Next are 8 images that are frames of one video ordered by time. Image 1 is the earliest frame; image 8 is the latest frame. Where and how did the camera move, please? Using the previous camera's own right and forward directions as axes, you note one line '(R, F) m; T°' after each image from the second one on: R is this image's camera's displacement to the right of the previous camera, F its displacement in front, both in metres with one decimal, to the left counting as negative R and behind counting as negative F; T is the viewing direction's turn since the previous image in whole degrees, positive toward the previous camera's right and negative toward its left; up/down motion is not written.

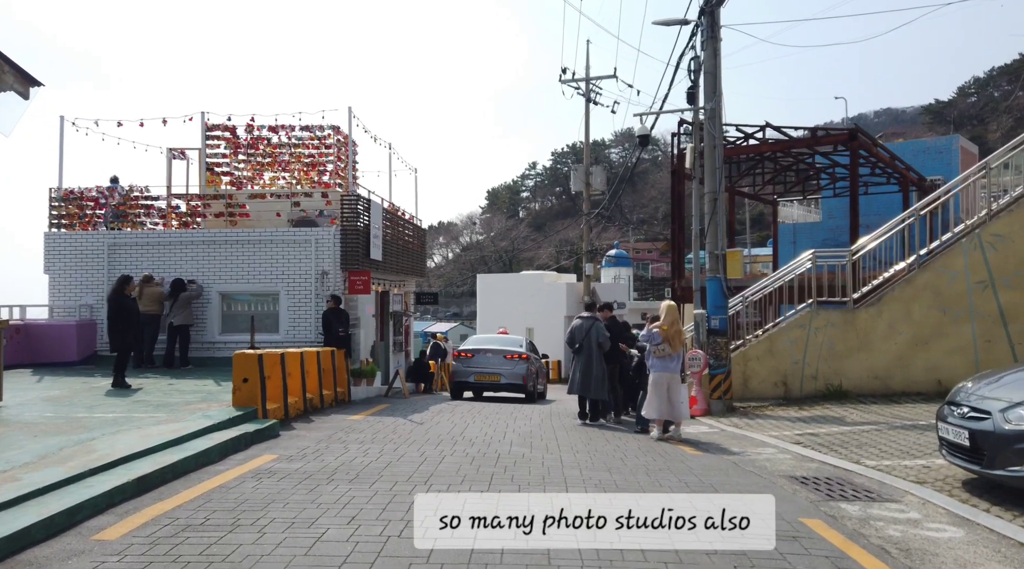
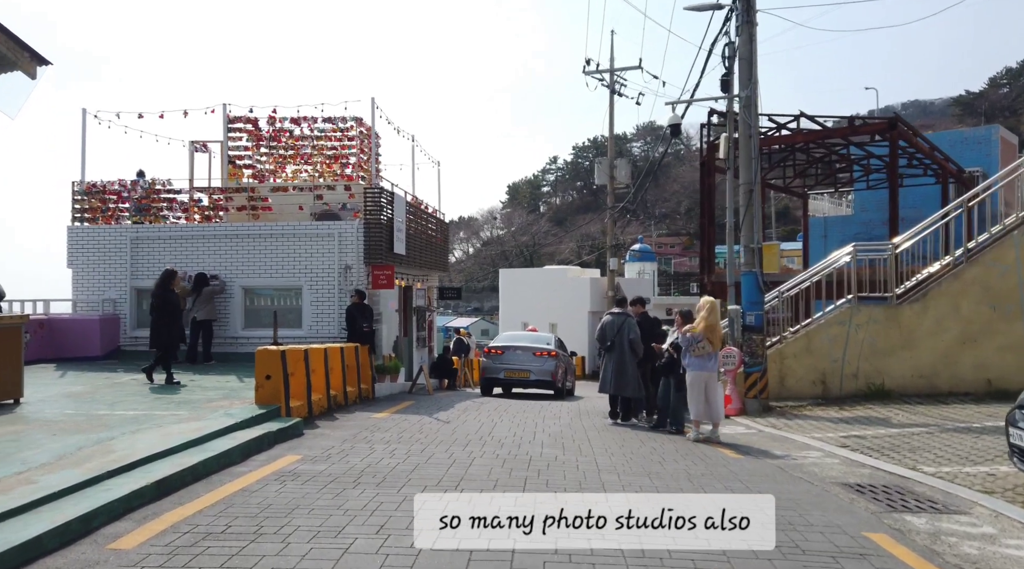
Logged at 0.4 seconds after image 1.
(-0.1, +0.4) m; -1°
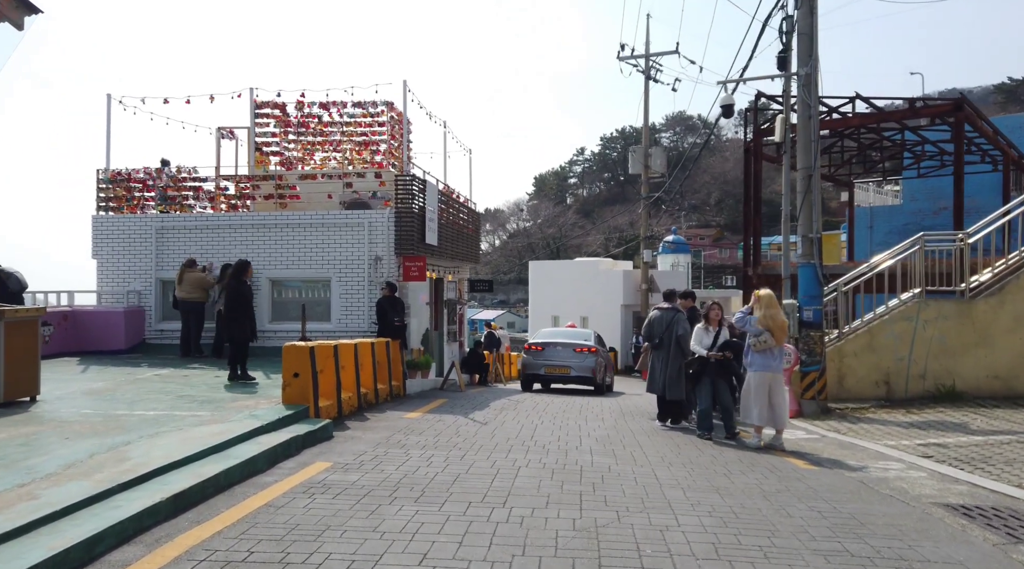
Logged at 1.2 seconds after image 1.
(-0.2, +0.8) m; -2°
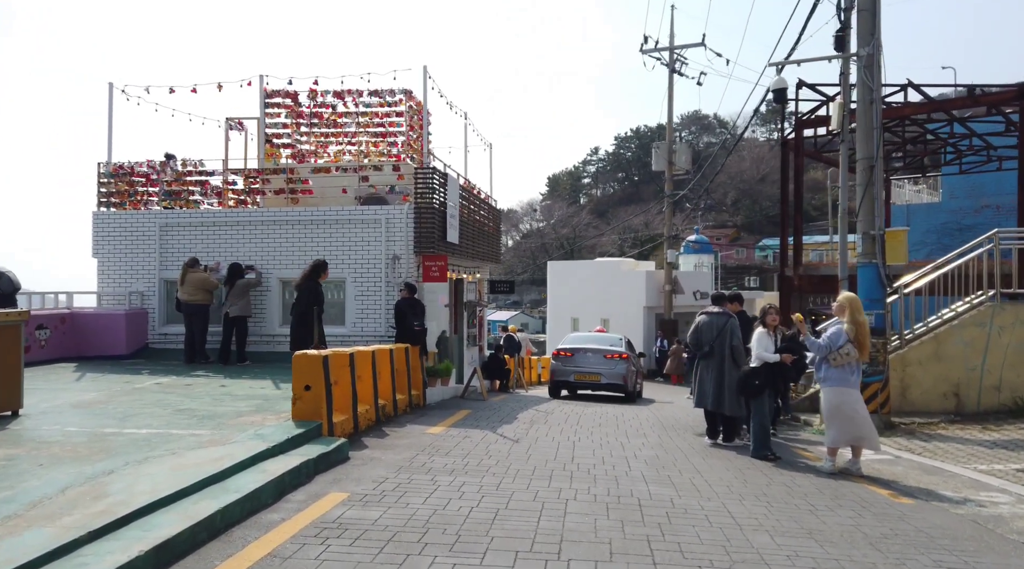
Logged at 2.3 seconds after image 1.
(-0.3, +1.1) m; -1°
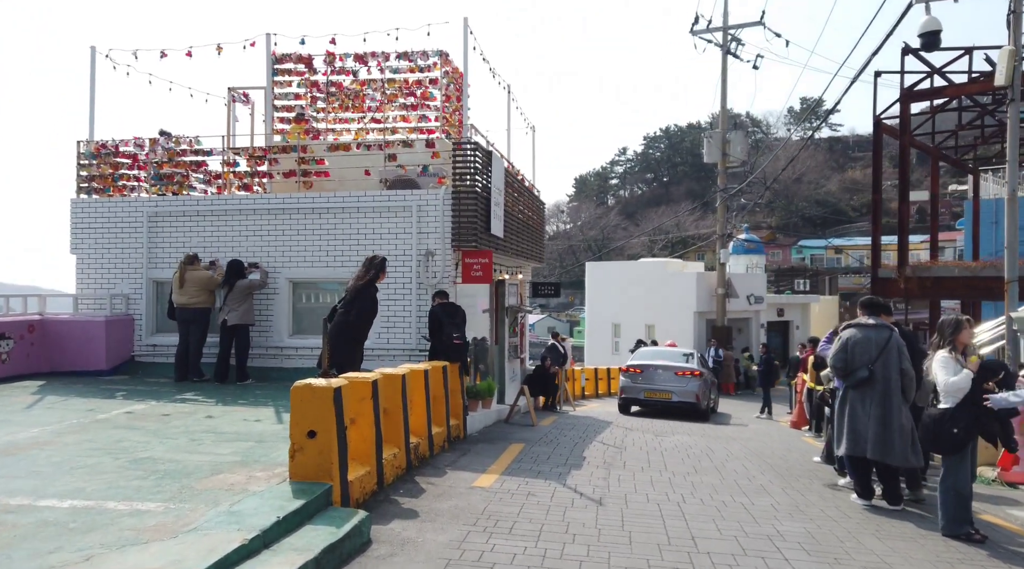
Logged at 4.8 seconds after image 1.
(-0.5, +2.7) m; -2°
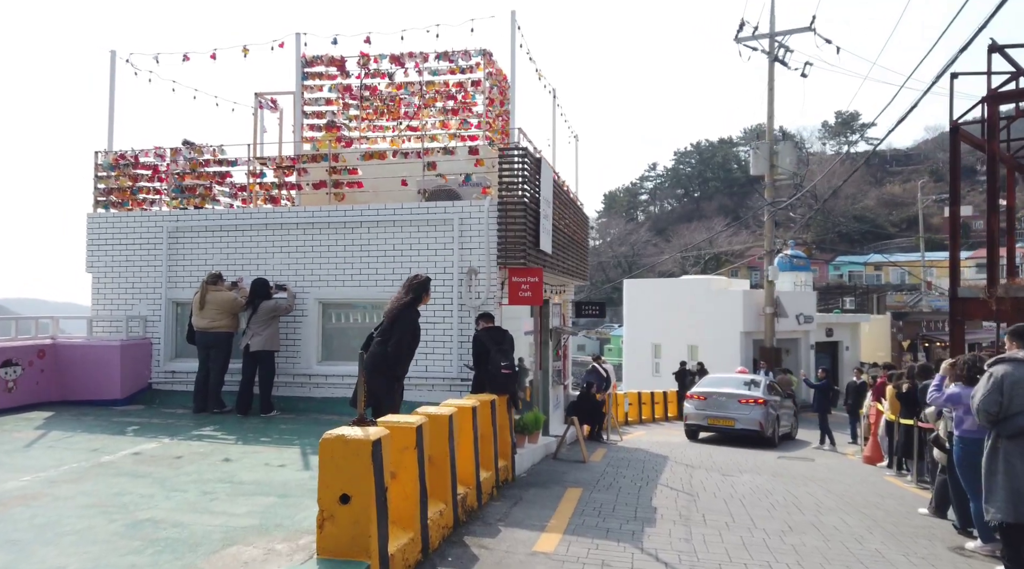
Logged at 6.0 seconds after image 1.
(-0.3, +1.2) m; -2°
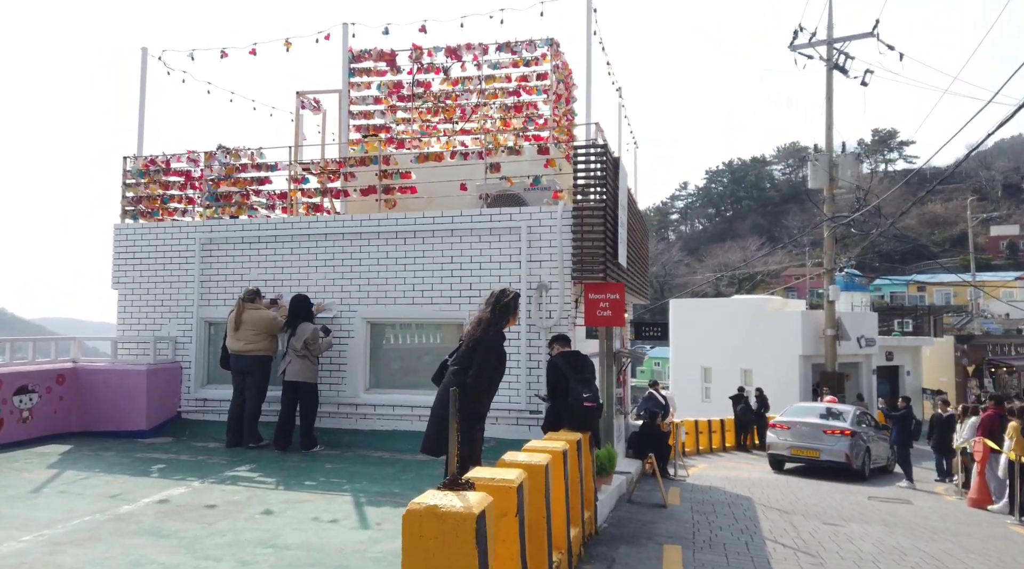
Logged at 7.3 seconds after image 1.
(-0.6, +1.3) m; -2°
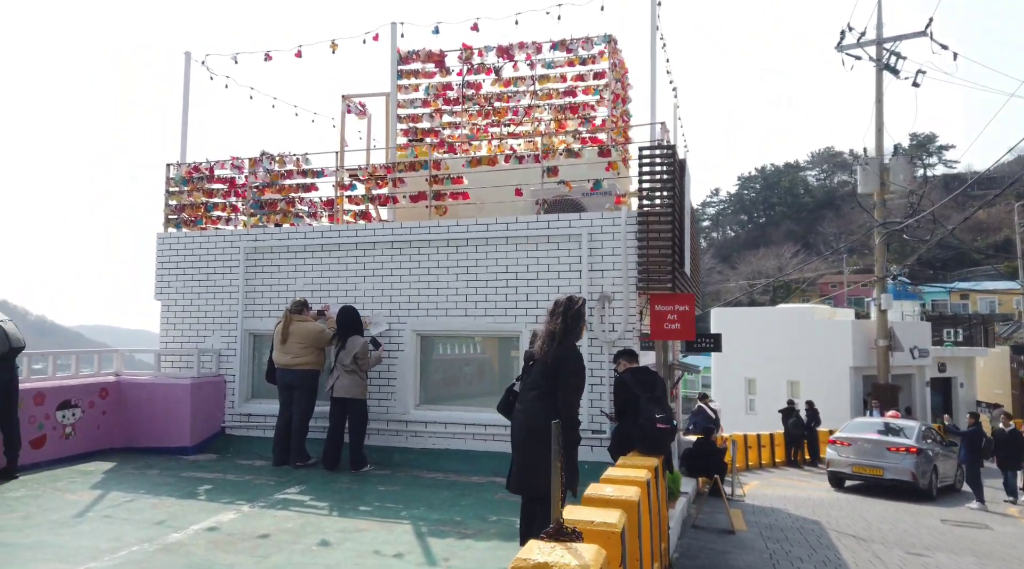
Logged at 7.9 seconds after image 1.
(-0.3, +0.5) m; -2°
